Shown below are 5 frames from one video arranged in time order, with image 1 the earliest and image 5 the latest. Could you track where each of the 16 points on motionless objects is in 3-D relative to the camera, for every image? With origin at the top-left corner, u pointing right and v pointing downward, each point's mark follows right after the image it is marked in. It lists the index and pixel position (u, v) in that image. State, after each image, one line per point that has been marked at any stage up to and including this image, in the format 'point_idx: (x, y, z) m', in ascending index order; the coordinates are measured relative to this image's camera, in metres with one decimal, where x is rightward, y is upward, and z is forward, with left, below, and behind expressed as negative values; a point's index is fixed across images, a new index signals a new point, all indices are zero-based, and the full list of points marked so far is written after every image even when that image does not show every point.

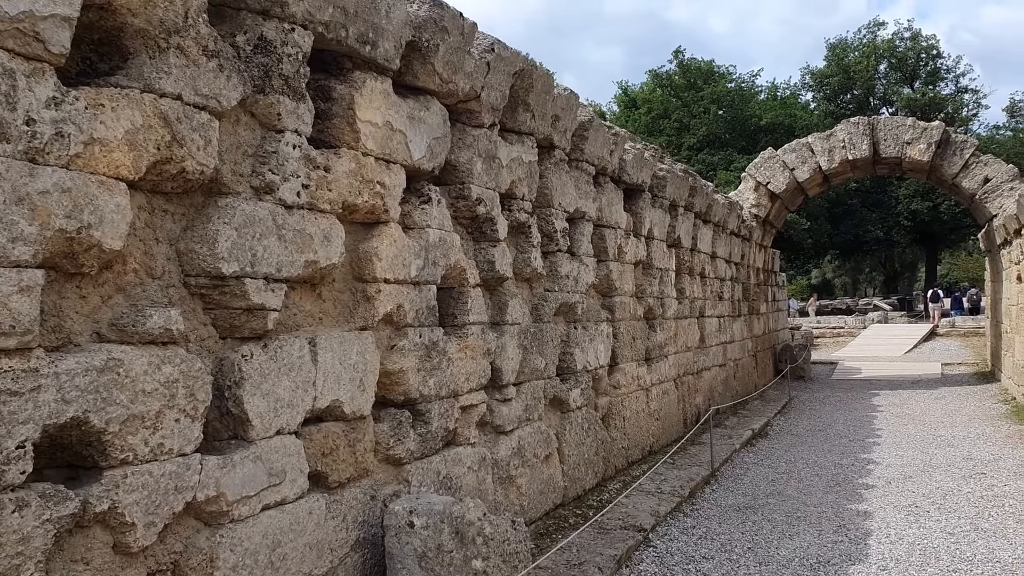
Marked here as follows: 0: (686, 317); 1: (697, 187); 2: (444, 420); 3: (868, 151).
0: (+1.6, -0.3, +7.5) m
1: (+1.7, +0.9, +7.5) m
2: (-0.3, -0.6, +4.0) m
3: (+4.6, +1.8, +10.6) m
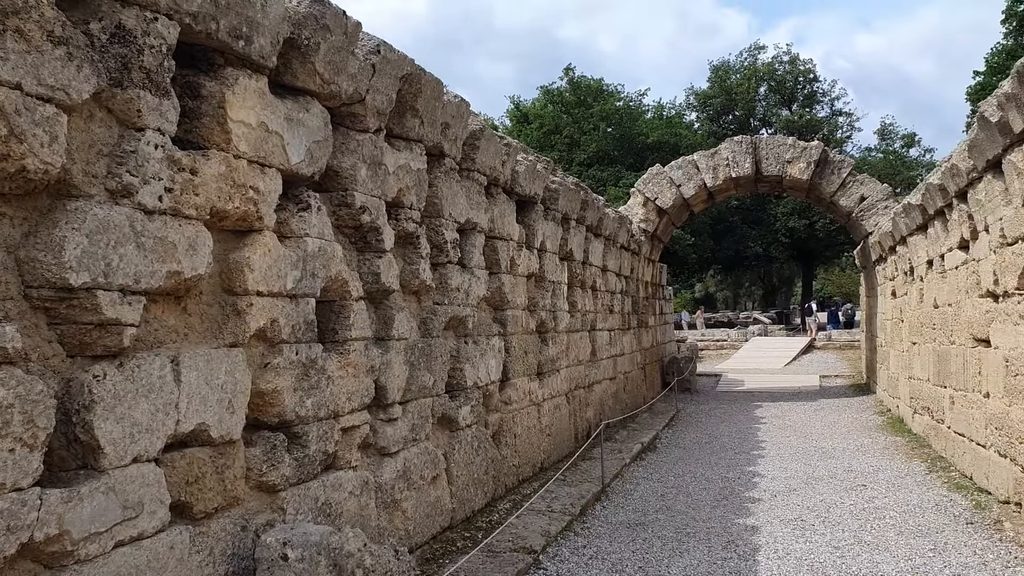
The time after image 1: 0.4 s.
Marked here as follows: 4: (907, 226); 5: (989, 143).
0: (+0.6, -0.4, +7.5) m
1: (+0.7, +0.8, +7.5) m
2: (-0.9, -0.7, +3.7) m
3: (+3.2, +1.6, +10.9) m
4: (+3.8, +0.6, +7.9) m
5: (+2.8, +0.8, +4.7) m
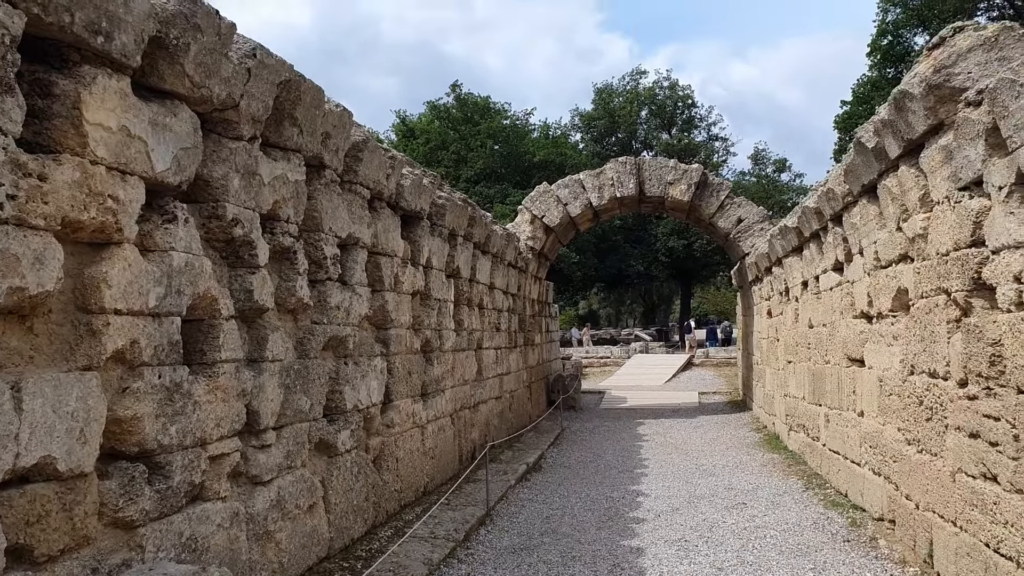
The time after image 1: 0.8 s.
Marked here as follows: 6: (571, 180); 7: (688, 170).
0: (-0.4, -0.5, +7.3) m
1: (-0.3, +0.6, +7.4) m
2: (-1.4, -0.8, +3.4) m
3: (+1.7, +1.3, +11.1) m
4: (+2.7, +0.4, +8.2) m
5: (+2.1, +0.7, +4.9) m
6: (+0.8, +1.5, +11.2) m
7: (+2.4, +1.6, +11.1) m
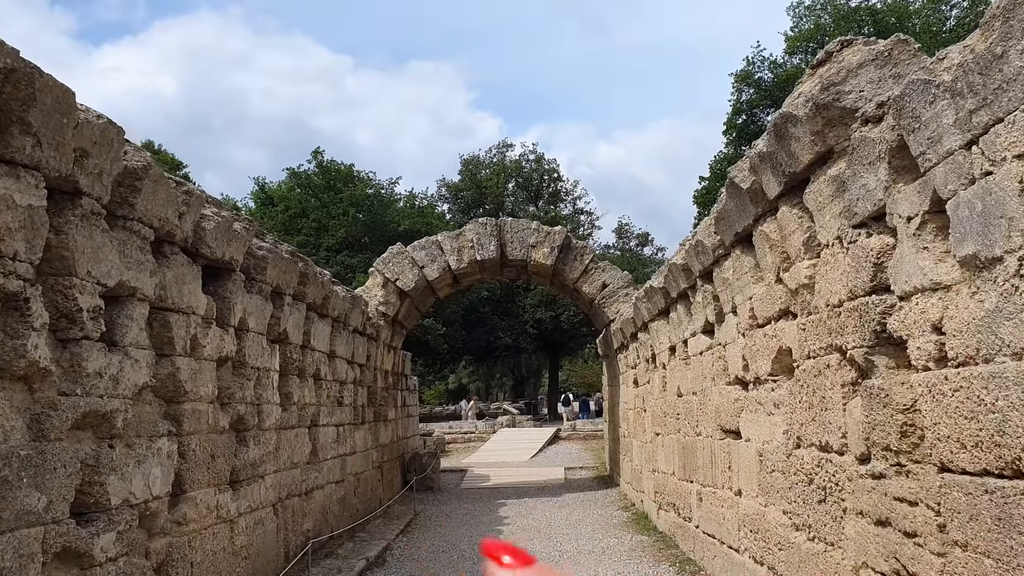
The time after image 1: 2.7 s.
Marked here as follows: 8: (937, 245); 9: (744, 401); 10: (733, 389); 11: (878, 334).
0: (-1.7, -1.1, +6.3) m
1: (-1.6, +0.1, +6.5) m
2: (-2.0, -0.9, +2.3) m
3: (-0.2, +0.5, +10.5) m
4: (+1.3, -0.2, +7.7) m
5: (+1.2, +0.4, +4.4) m
6: (-1.1, +0.6, +10.4) m
7: (+0.5, +0.7, +10.6) m
8: (+1.3, +0.1, +2.6) m
9: (+1.4, -0.7, +5.0) m
10: (+1.4, -0.6, +5.2) m
11: (+1.3, -0.2, +3.0) m
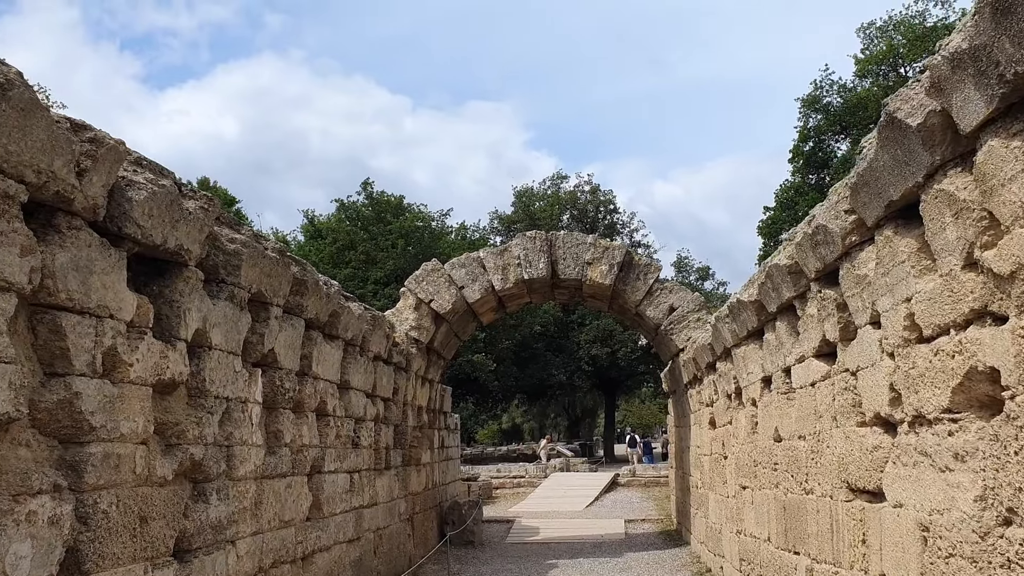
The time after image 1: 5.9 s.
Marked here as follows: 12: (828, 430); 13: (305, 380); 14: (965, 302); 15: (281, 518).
0: (-1.4, -1.1, +5.0) m
1: (-1.3, 0.0, +5.2) m
2: (-2.0, -0.8, +1.0) m
3: (+0.4, +0.2, +9.2) m
4: (+1.7, -0.3, +6.2) m
5: (+1.4, +0.4, +3.0) m
6: (-0.5, +0.3, +9.2) m
7: (+1.1, +0.4, +9.2) m
8: (+1.4, +0.2, +1.1) m
9: (+1.6, -0.7, +3.5) m
10: (+1.6, -0.6, +3.7) m
11: (+1.4, -0.1, +1.6) m
12: (+1.7, -0.7, +4.3) m
13: (-1.4, -0.6, +5.4) m
14: (+1.5, 0.0, +2.7) m
15: (-1.4, -1.4, +4.9) m
